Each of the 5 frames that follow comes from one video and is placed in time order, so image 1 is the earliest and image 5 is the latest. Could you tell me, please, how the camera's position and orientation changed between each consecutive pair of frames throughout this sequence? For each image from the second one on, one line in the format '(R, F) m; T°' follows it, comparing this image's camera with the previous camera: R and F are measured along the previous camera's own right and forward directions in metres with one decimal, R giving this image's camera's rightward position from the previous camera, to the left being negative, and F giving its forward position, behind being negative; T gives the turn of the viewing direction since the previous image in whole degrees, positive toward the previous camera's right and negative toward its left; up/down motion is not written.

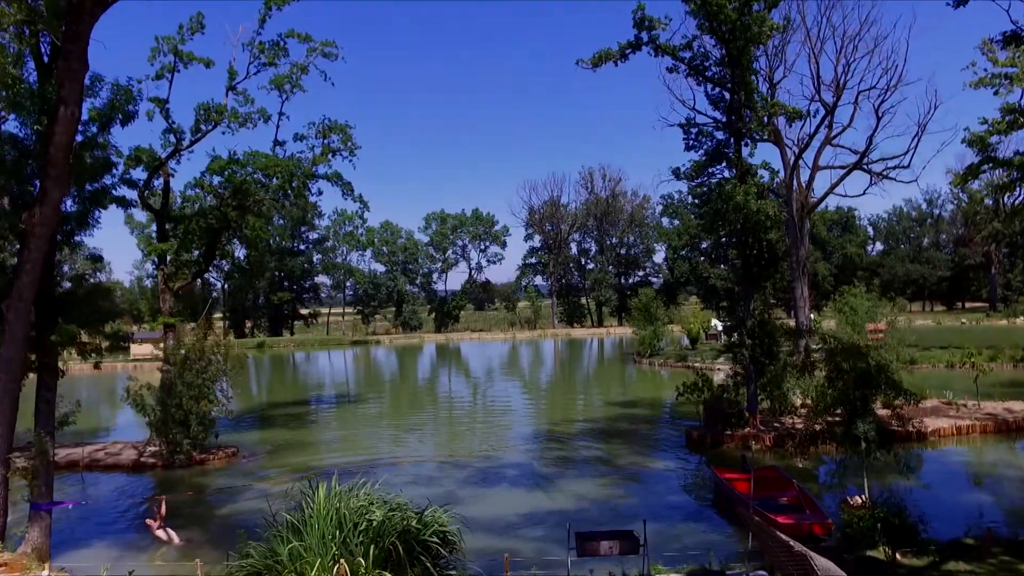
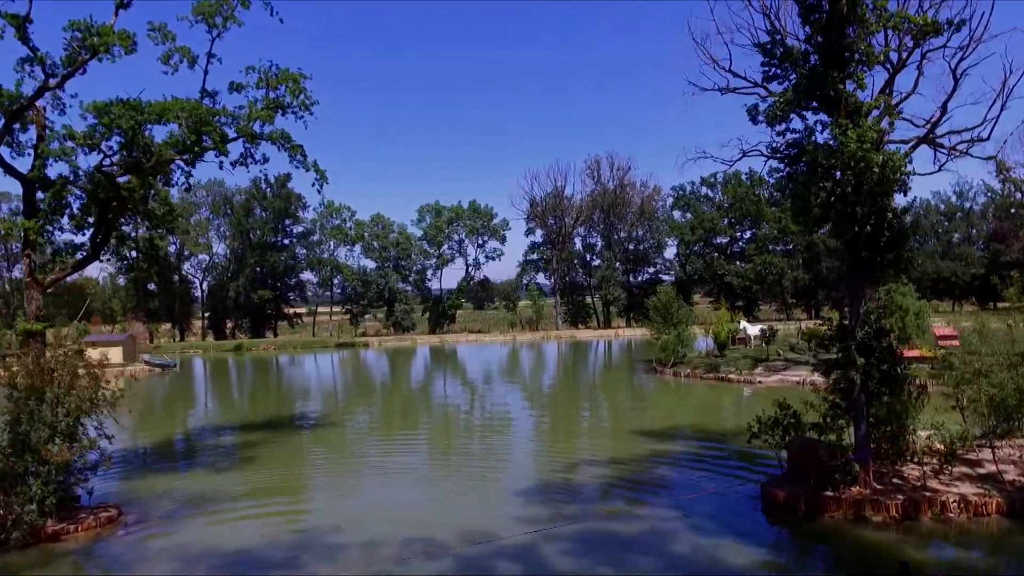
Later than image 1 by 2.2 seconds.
(0.0, +3.4) m; 0°
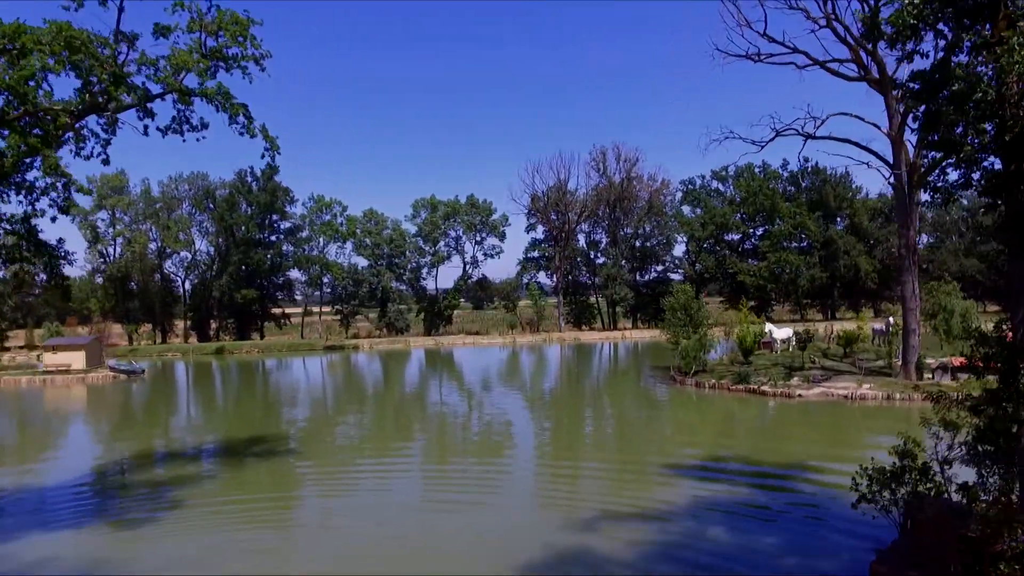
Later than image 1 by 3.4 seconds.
(0.0, +2.4) m; 0°
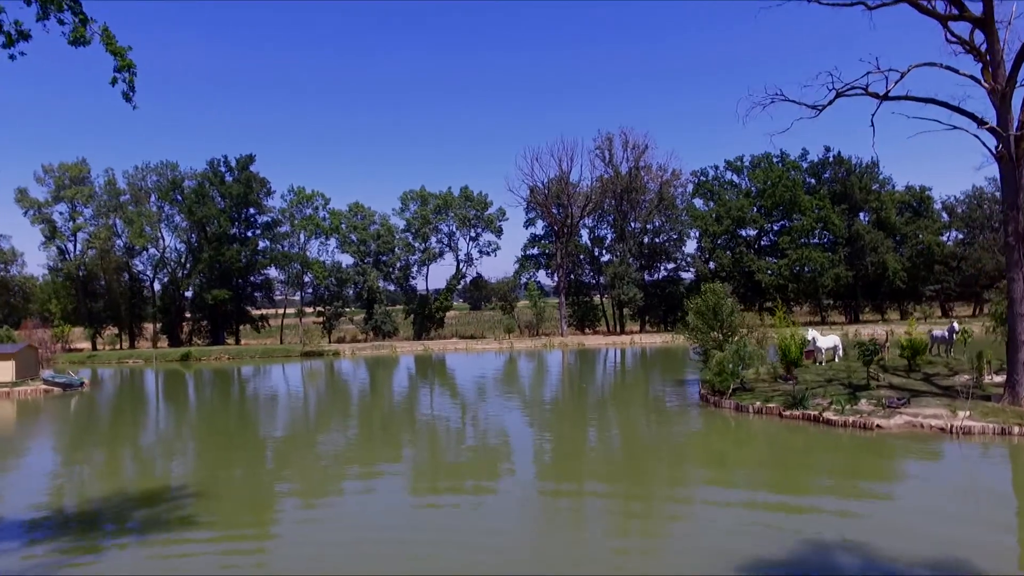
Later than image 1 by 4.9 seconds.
(+0.1, +3.4) m; 0°
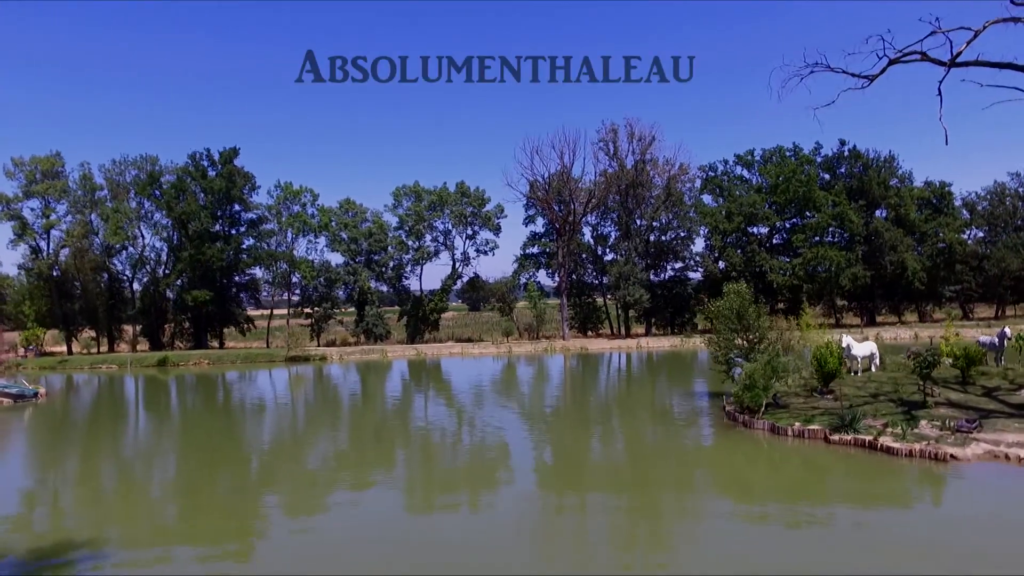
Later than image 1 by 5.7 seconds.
(0.0, +2.0) m; 0°
